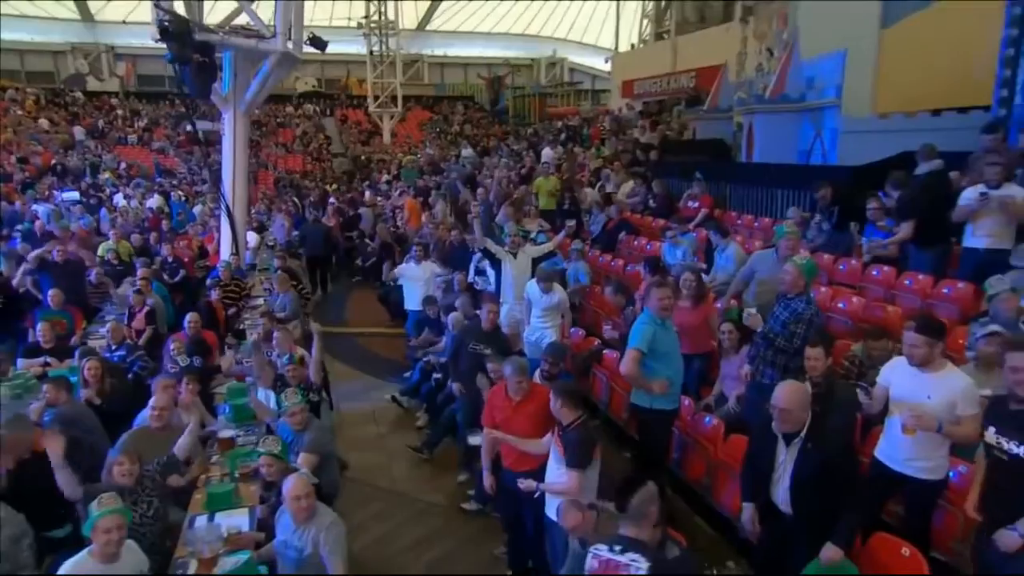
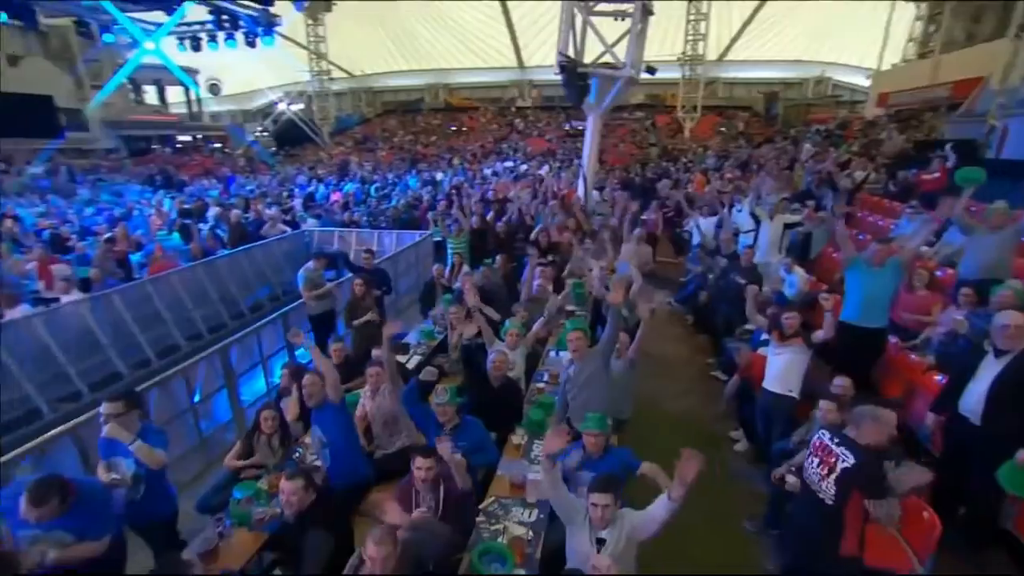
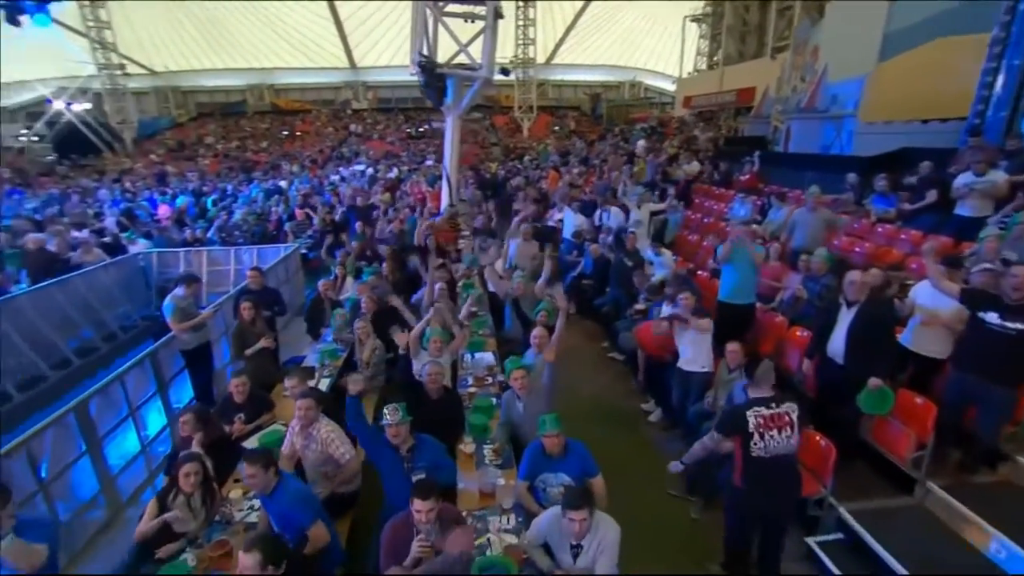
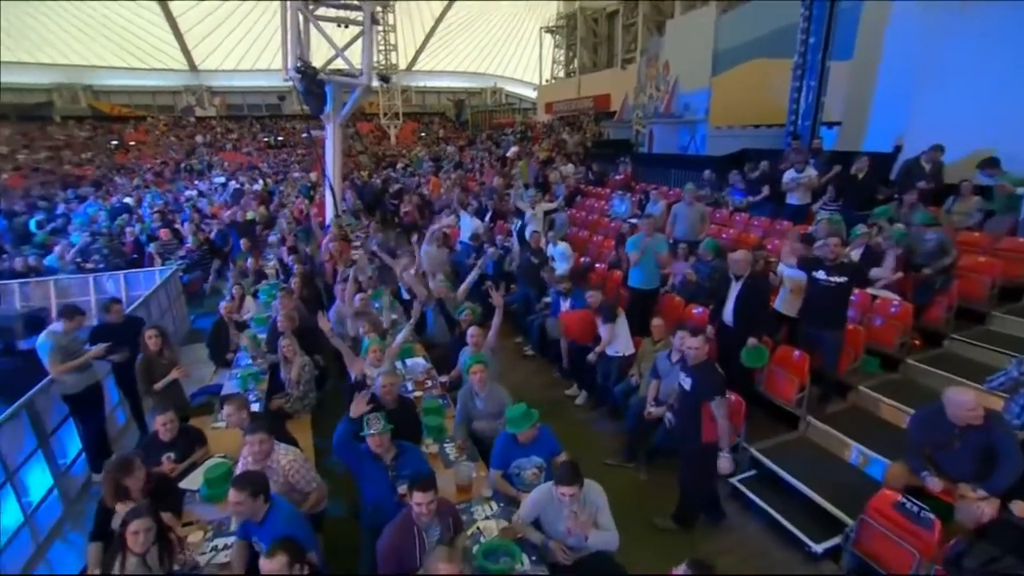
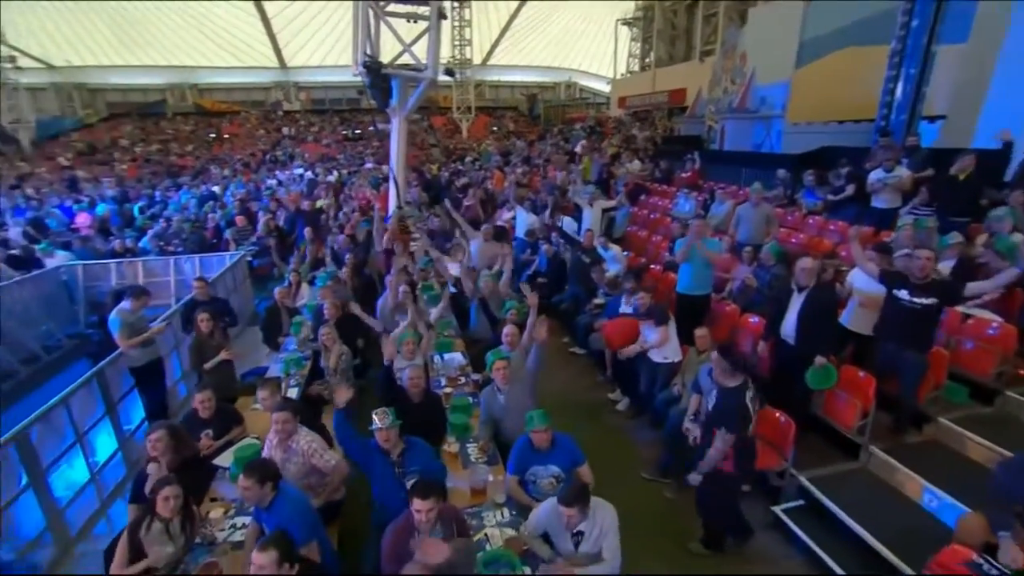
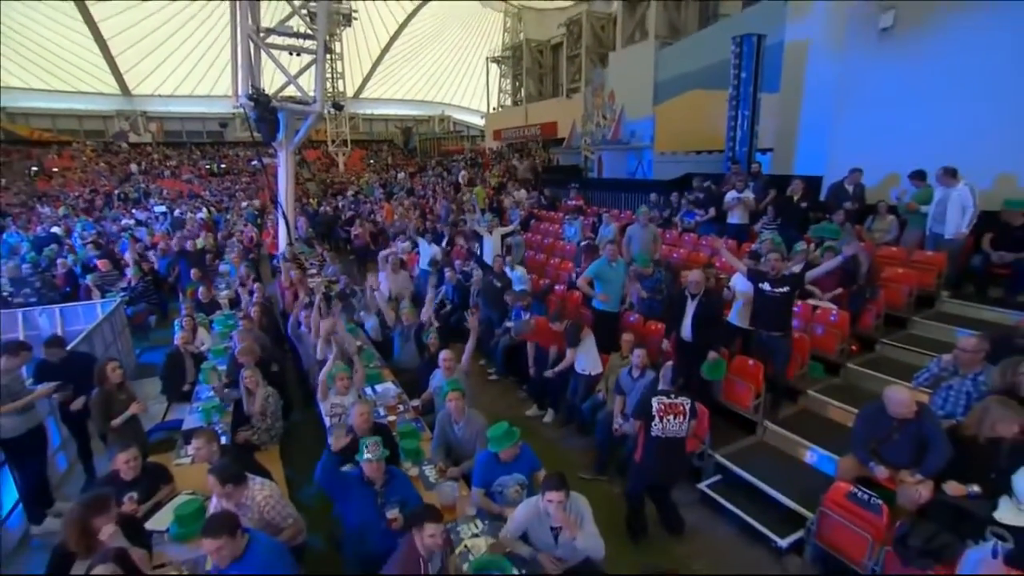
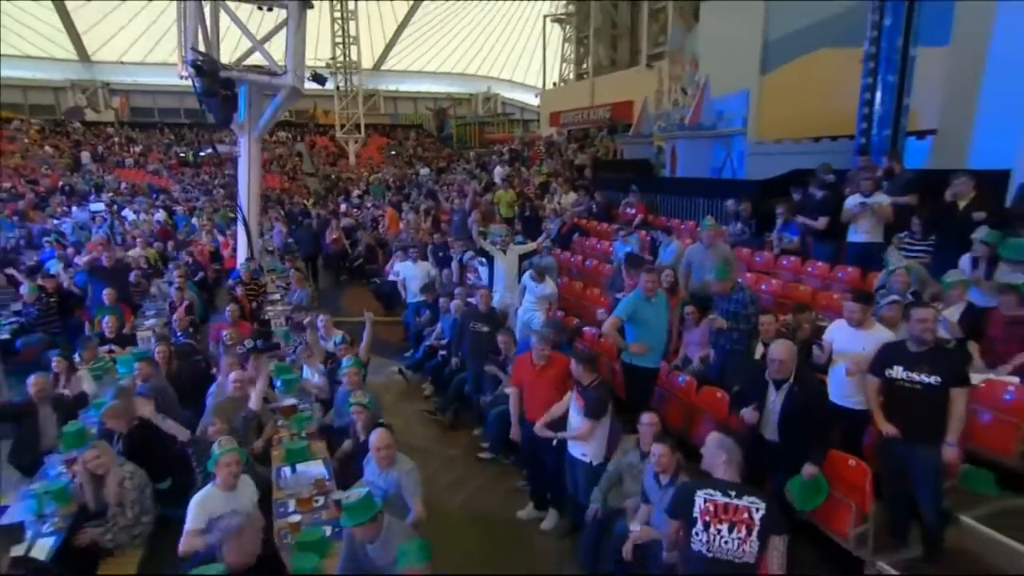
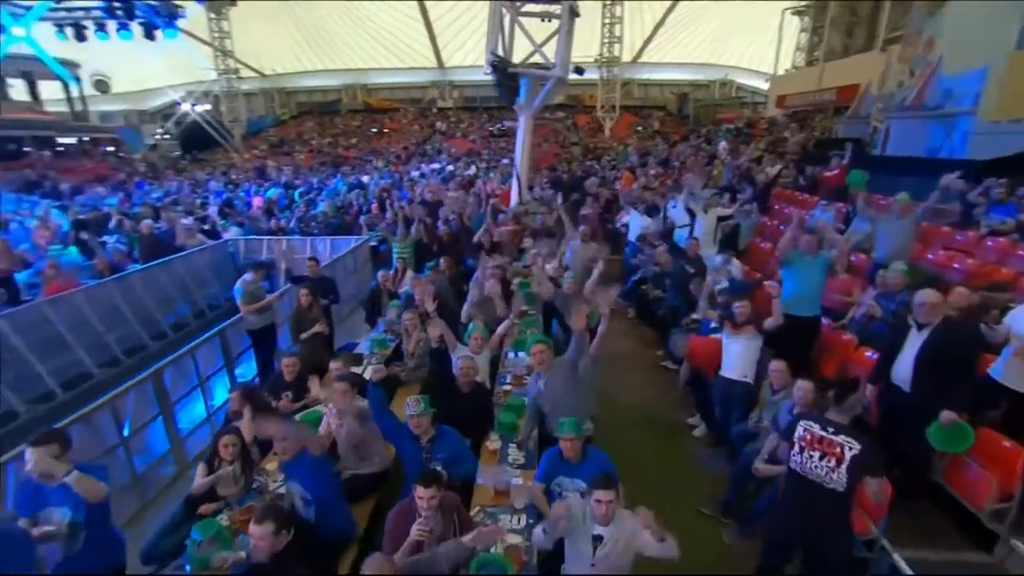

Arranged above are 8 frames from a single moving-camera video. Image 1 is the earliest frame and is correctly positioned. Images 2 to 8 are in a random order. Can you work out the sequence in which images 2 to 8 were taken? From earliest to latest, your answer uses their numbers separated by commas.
7, 6, 4, 5, 3, 8, 2
